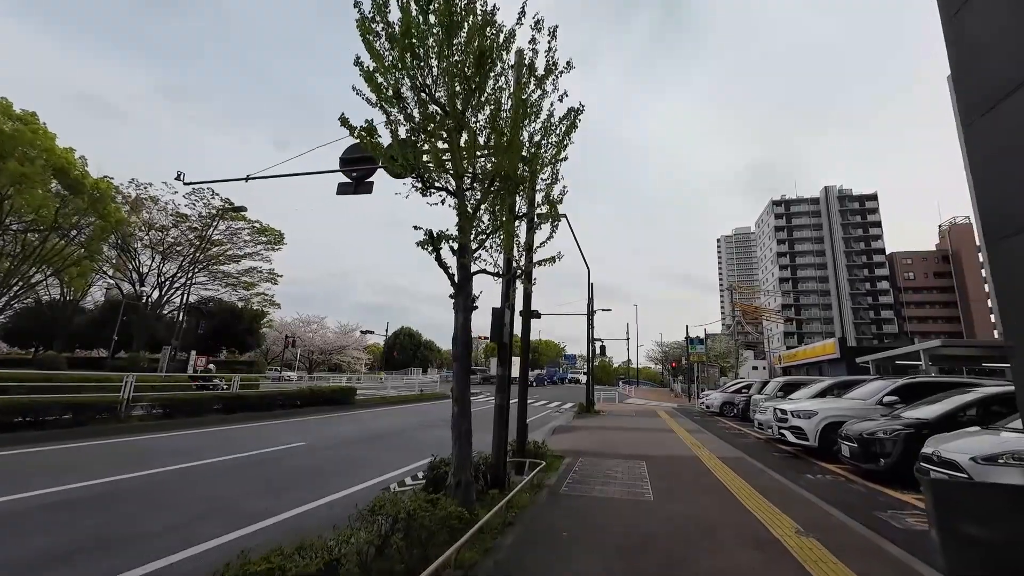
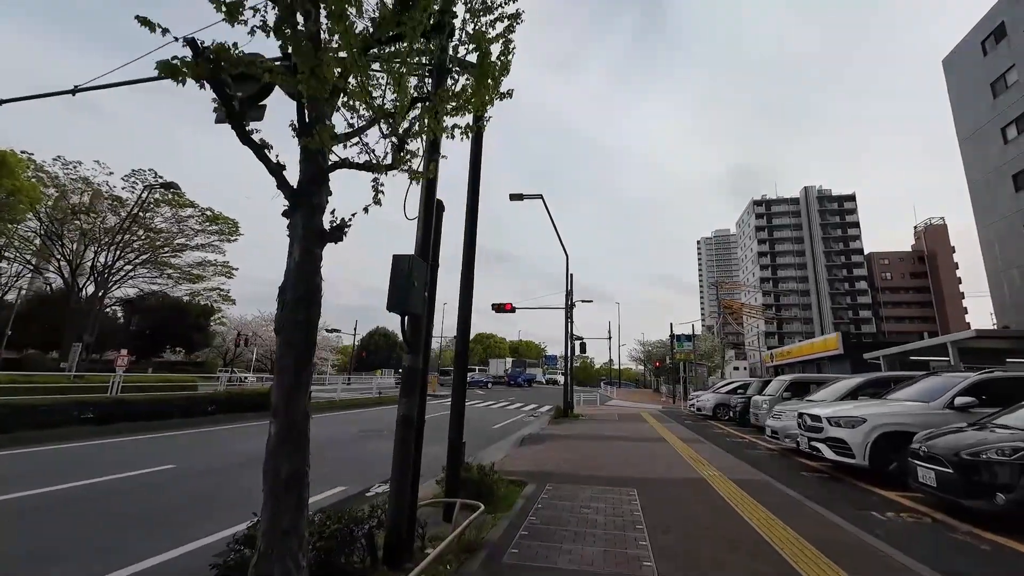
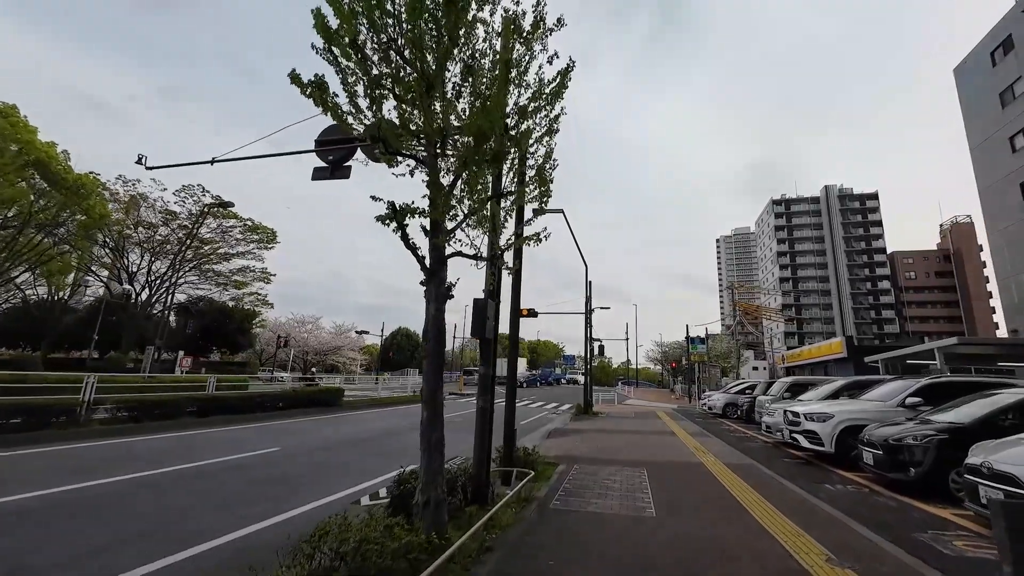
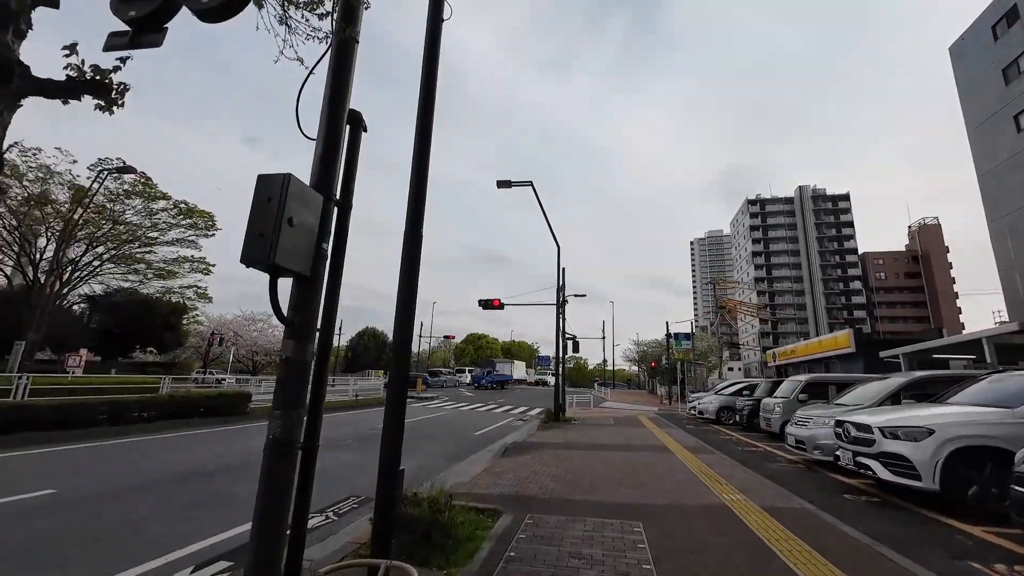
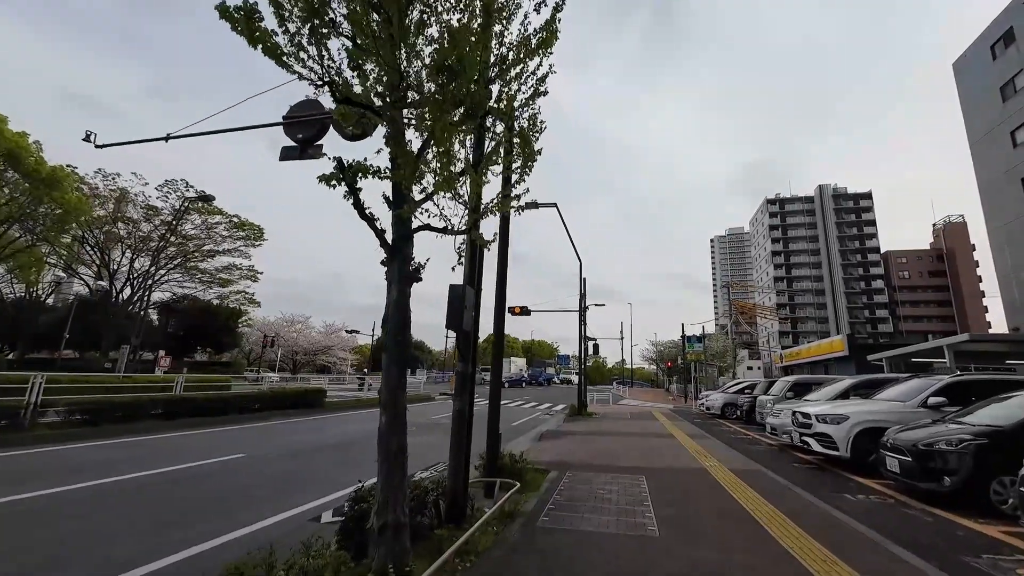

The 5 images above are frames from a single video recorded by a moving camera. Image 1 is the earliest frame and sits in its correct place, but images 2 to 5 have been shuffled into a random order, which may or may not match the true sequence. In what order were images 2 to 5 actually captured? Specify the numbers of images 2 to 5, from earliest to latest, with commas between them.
3, 5, 2, 4
